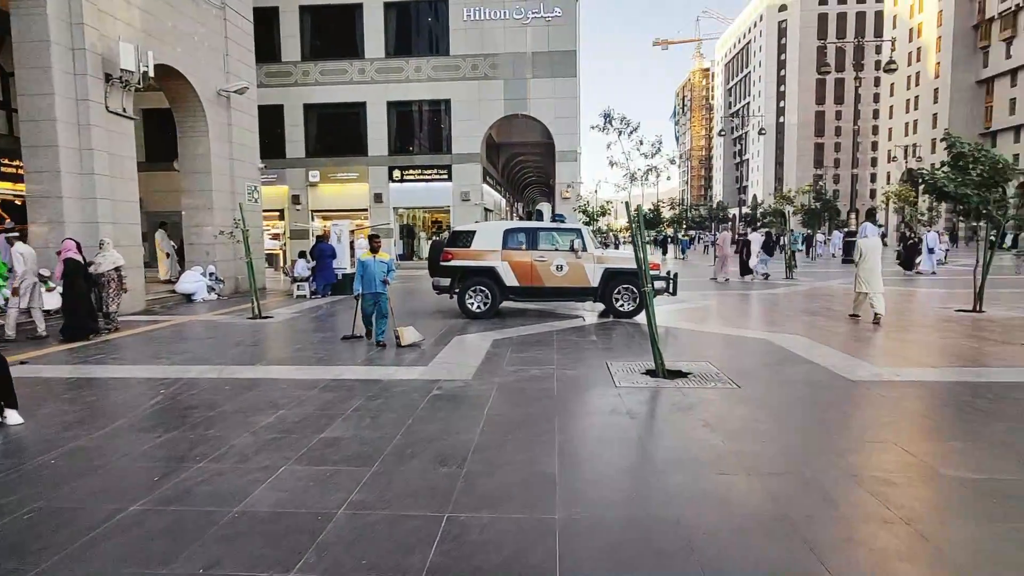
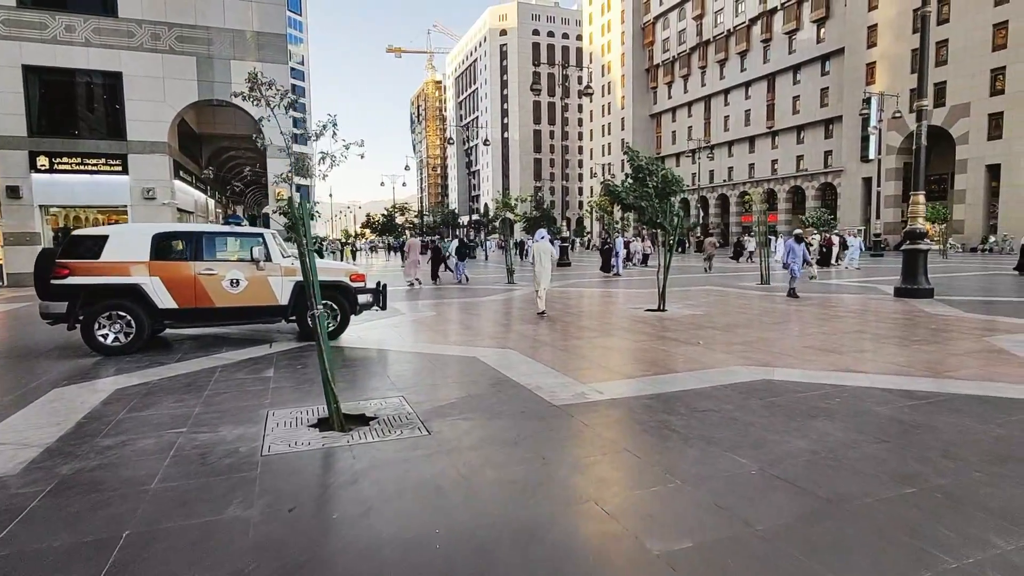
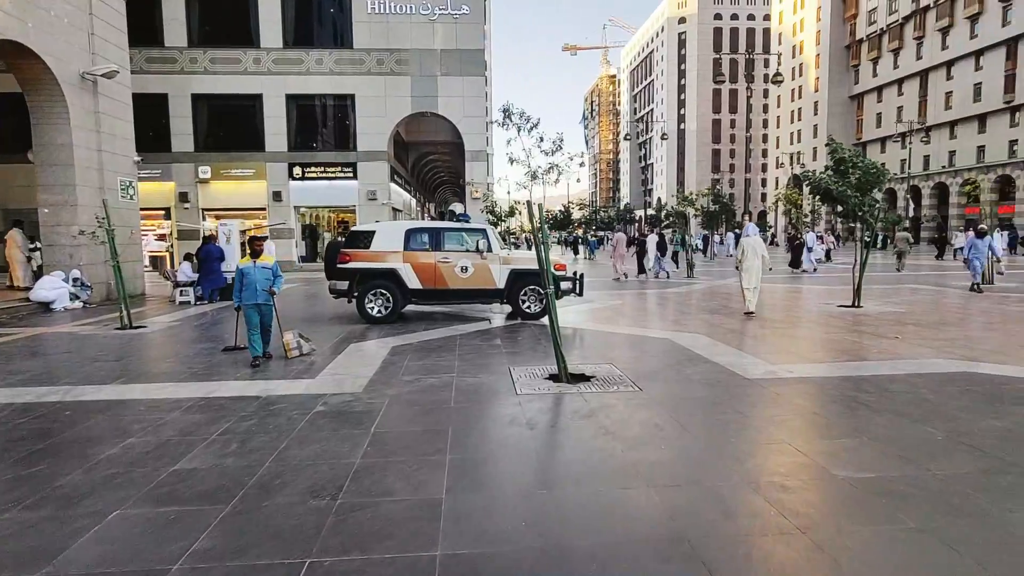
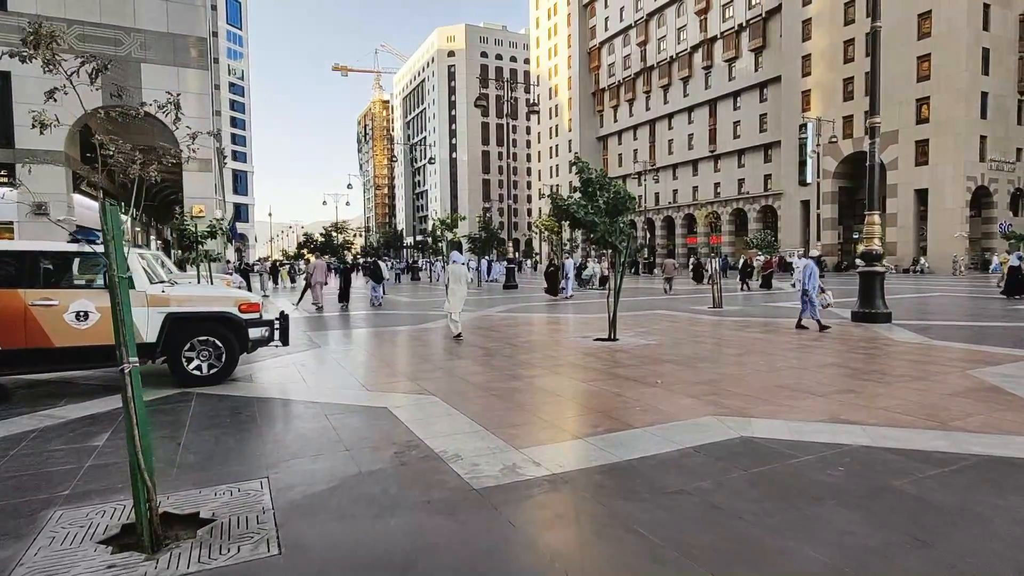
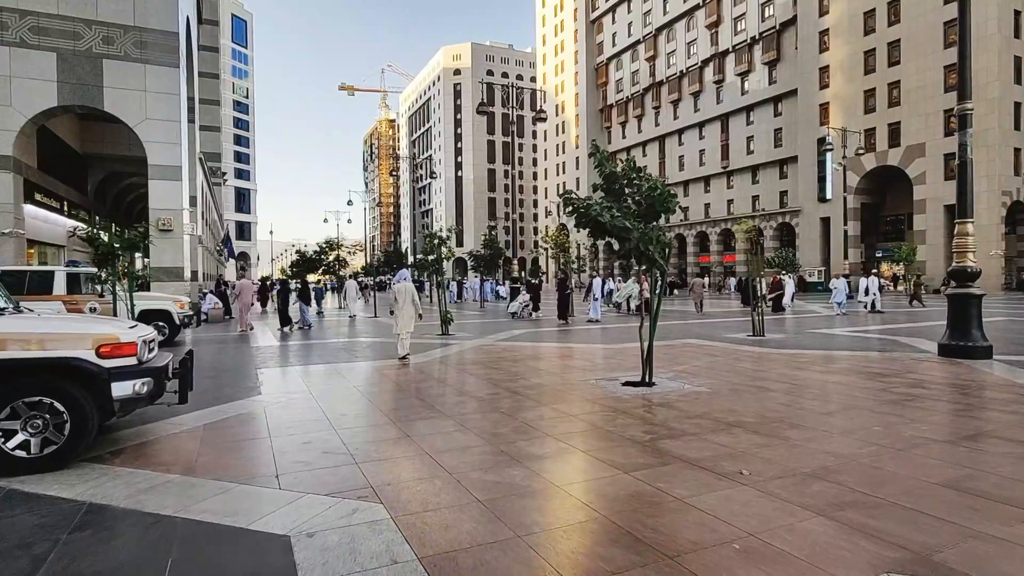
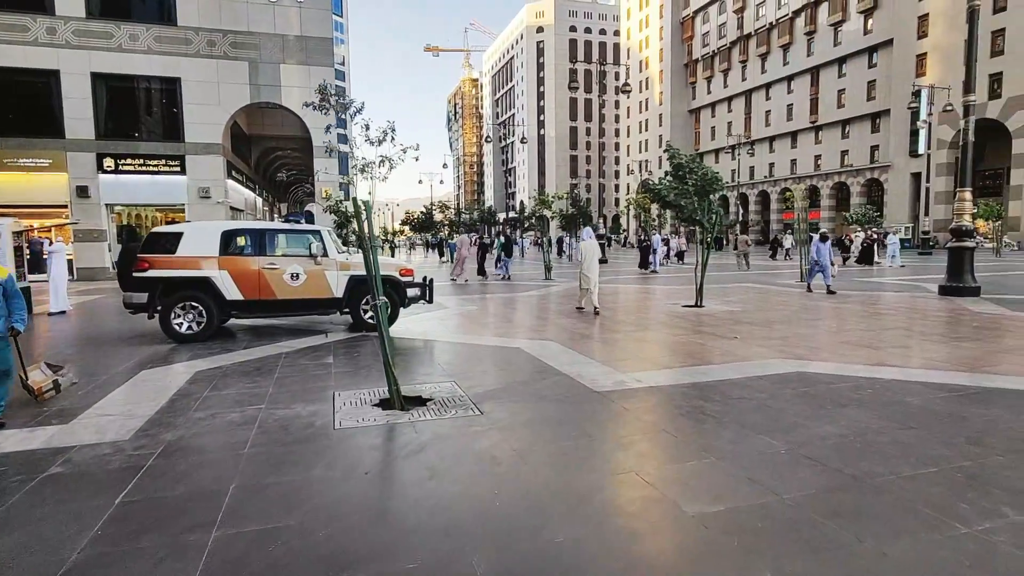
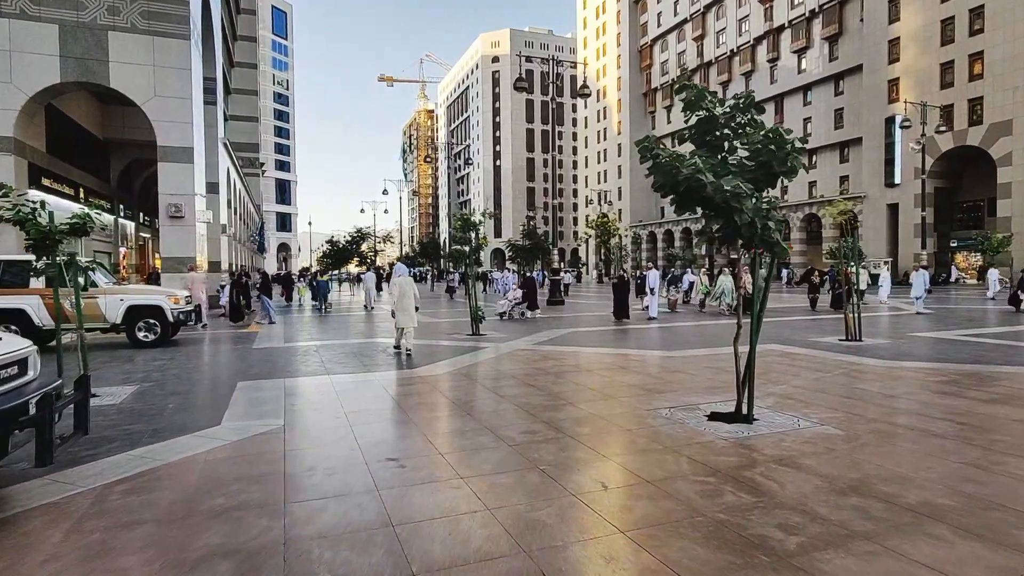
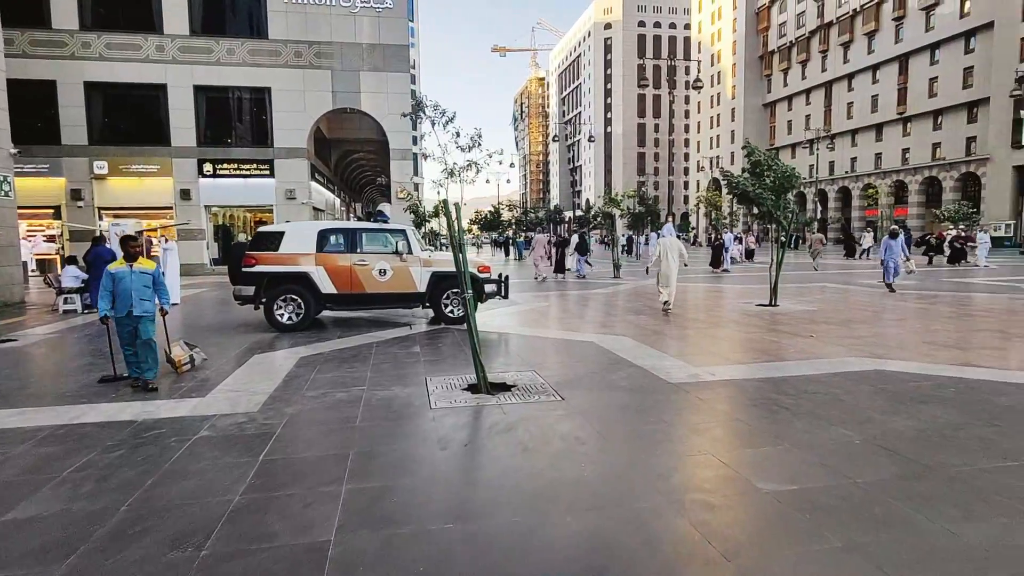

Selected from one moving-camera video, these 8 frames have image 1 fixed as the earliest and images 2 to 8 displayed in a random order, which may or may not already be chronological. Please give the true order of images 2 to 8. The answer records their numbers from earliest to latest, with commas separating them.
3, 8, 6, 2, 4, 5, 7
